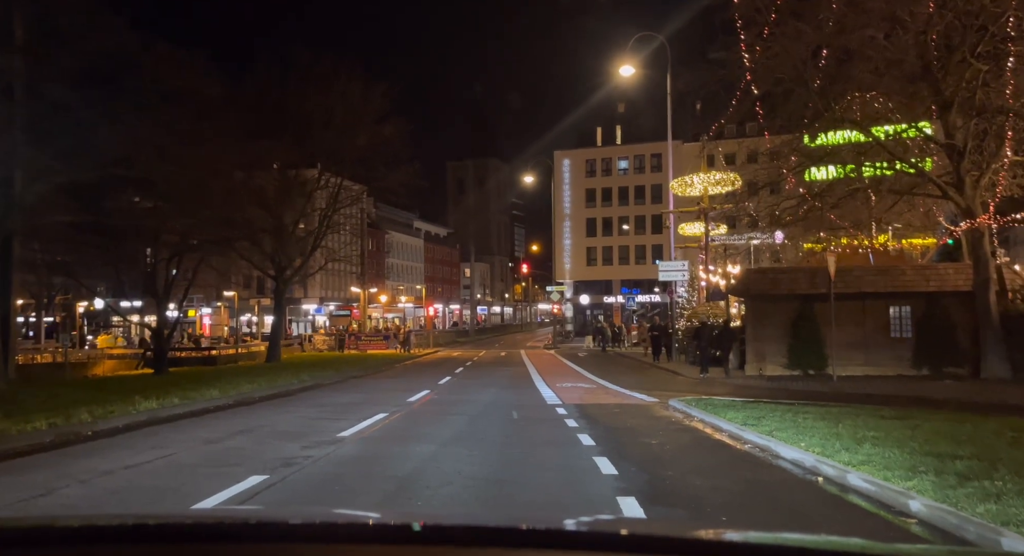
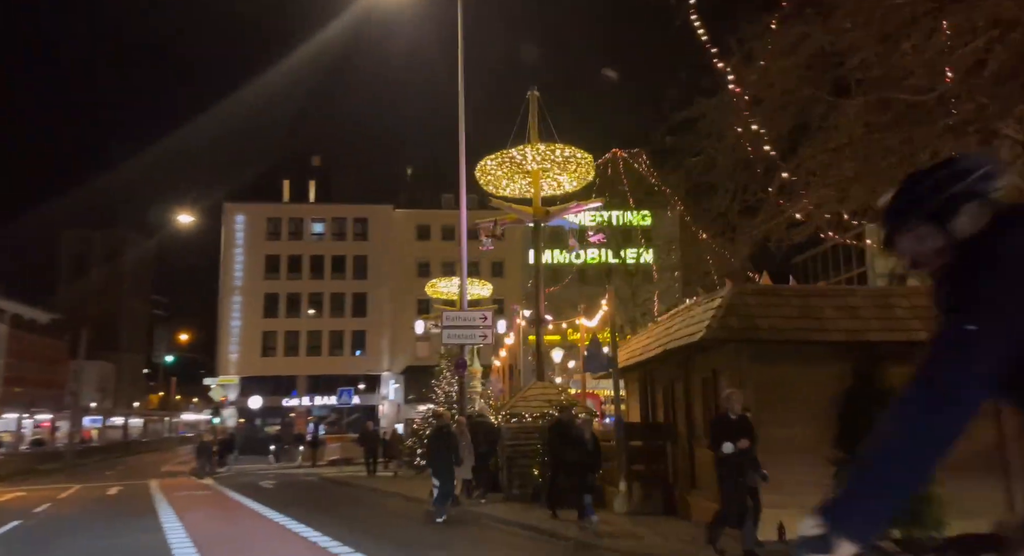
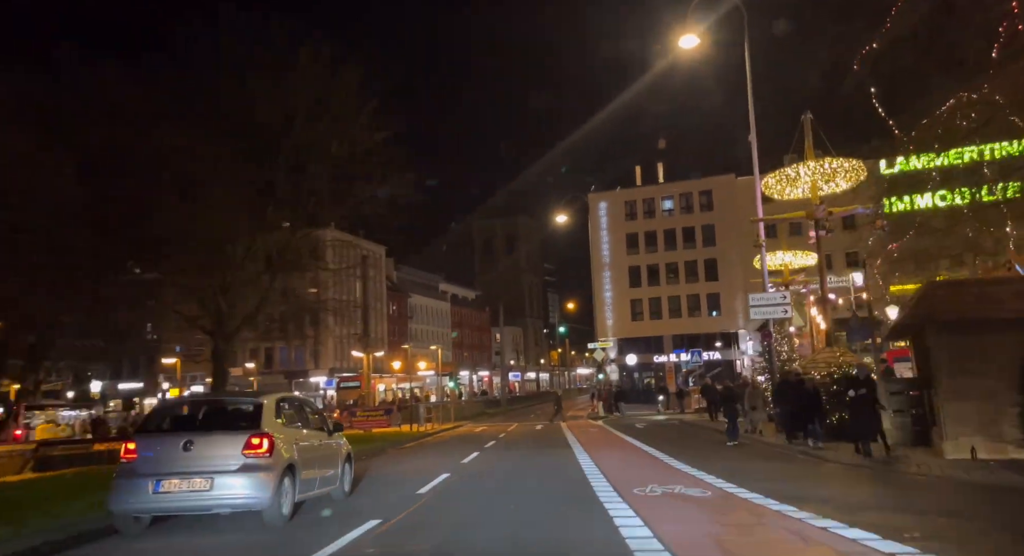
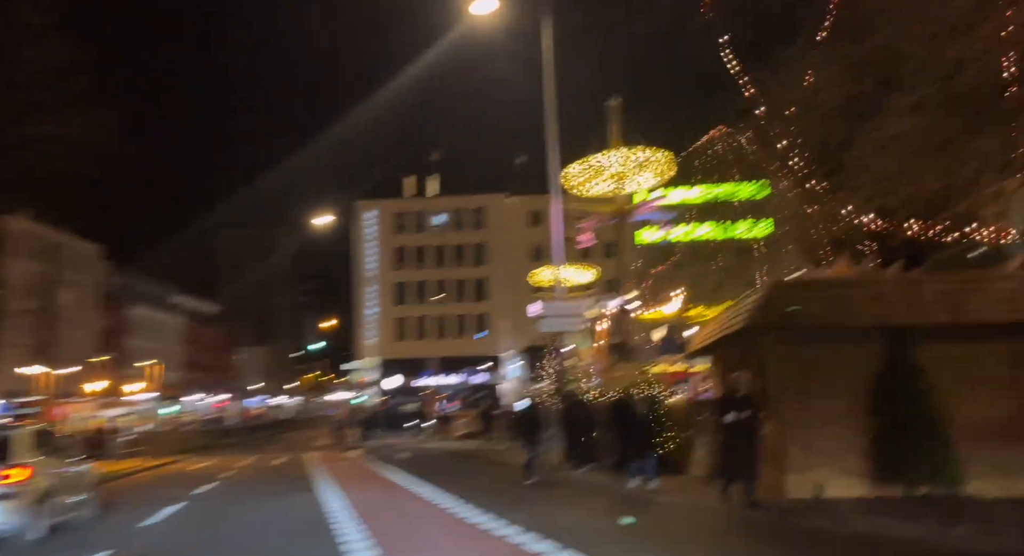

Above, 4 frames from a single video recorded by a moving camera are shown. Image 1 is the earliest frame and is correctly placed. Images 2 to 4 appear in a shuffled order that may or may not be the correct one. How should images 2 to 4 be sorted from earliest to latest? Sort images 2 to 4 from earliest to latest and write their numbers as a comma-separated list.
3, 4, 2
